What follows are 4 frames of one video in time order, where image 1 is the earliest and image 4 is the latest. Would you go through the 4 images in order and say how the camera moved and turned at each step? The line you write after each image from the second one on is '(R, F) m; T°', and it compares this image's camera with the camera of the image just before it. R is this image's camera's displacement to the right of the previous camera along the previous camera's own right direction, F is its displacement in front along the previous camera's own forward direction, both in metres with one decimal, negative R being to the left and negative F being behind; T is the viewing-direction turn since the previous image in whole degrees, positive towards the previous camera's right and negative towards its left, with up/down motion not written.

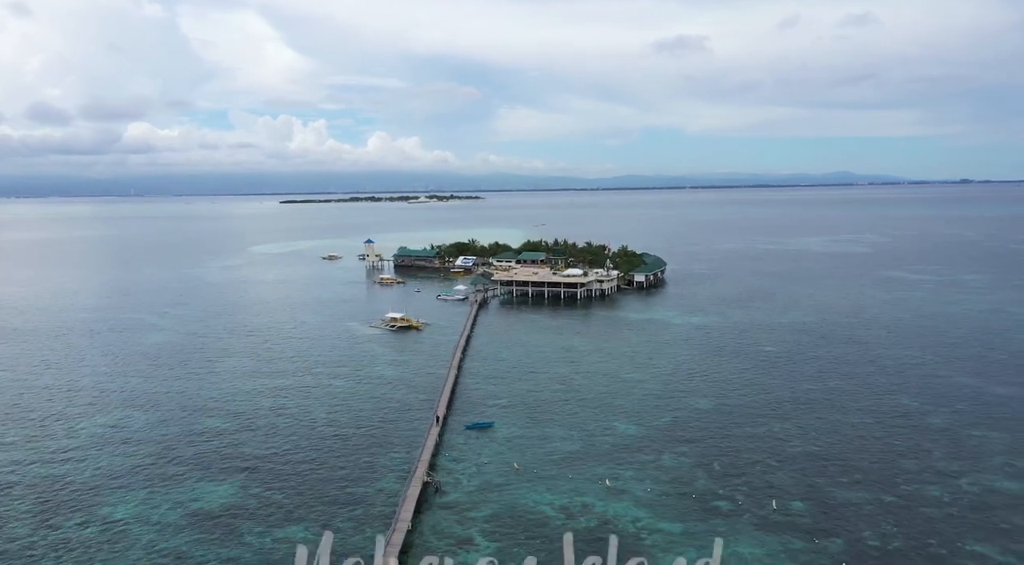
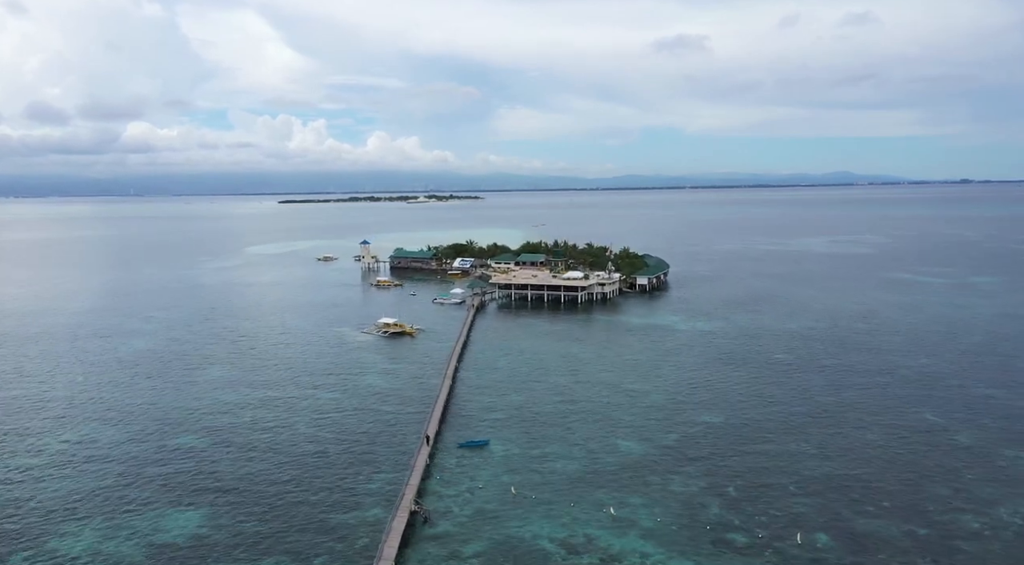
(+0.1, +2.1) m; 0°
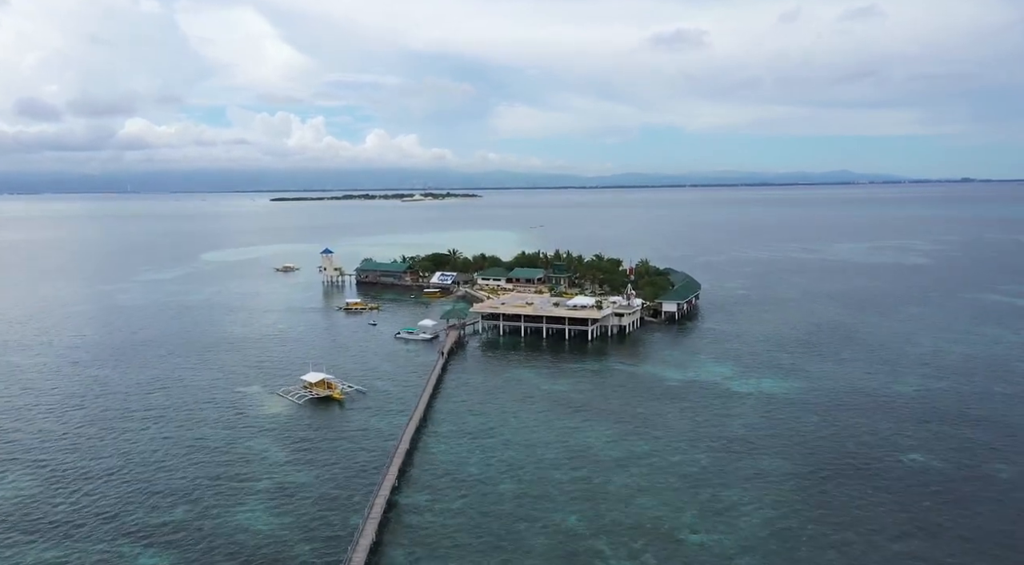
(+0.7, +15.6) m; 0°
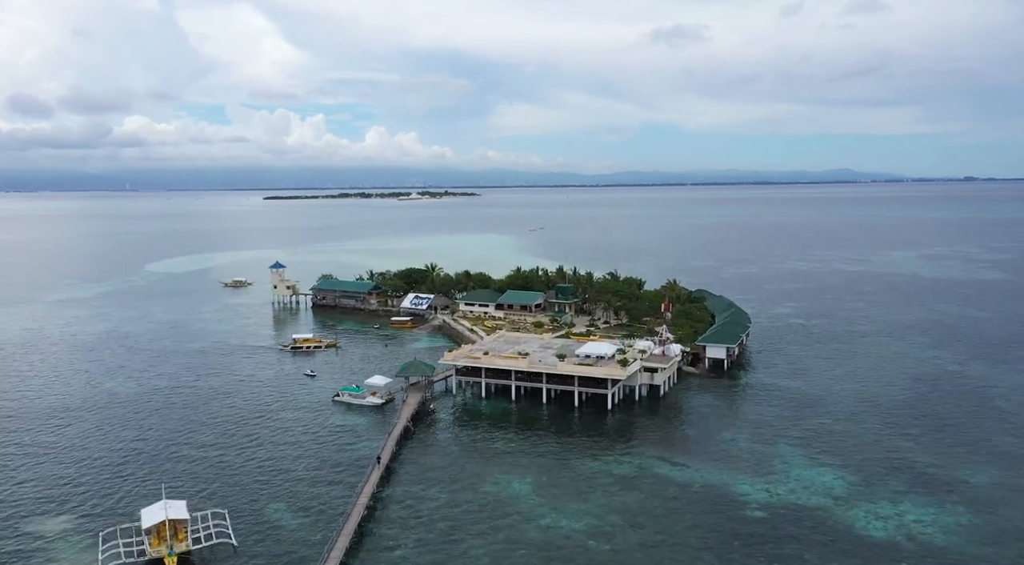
(+0.7, +14.4) m; 0°
